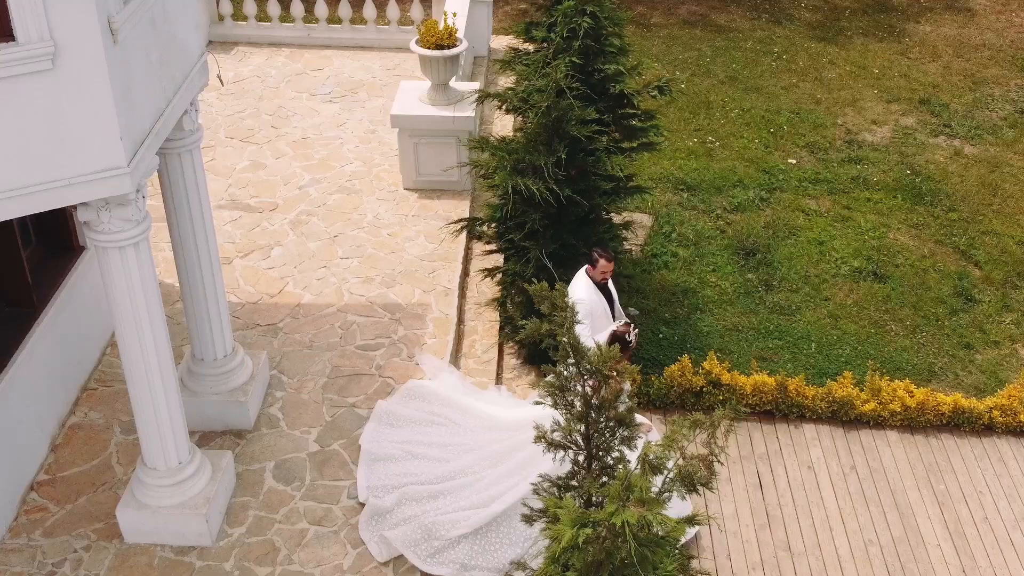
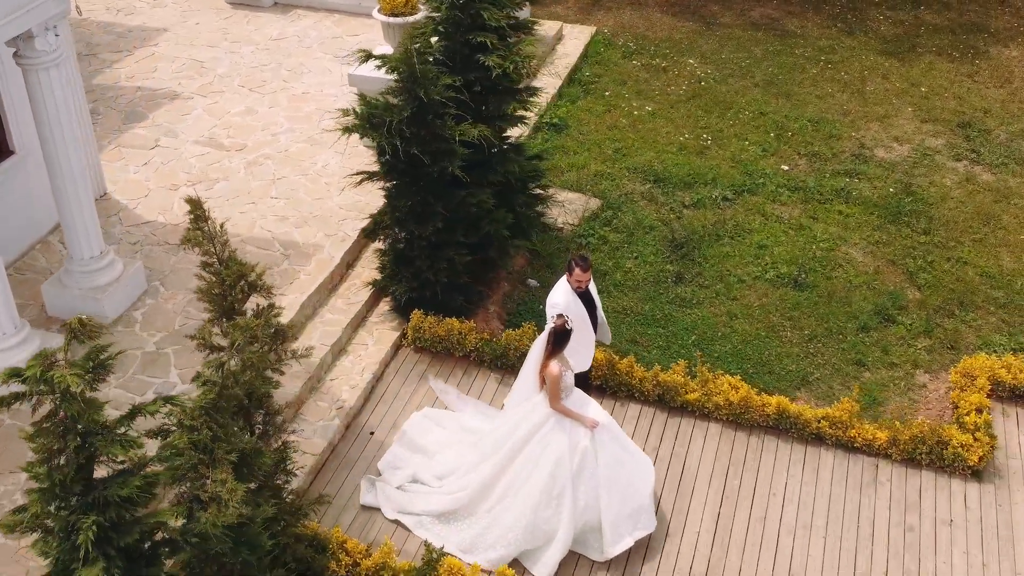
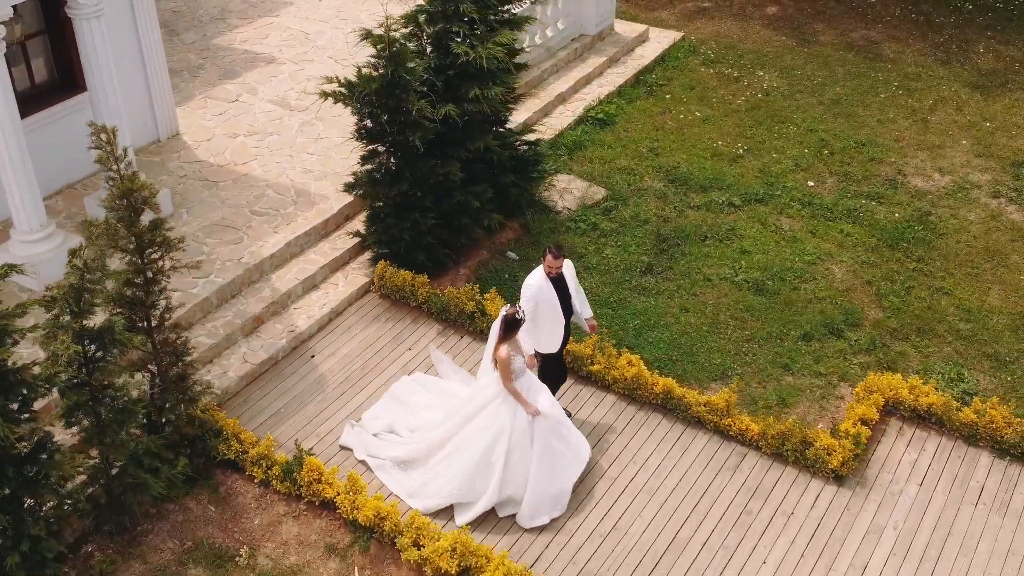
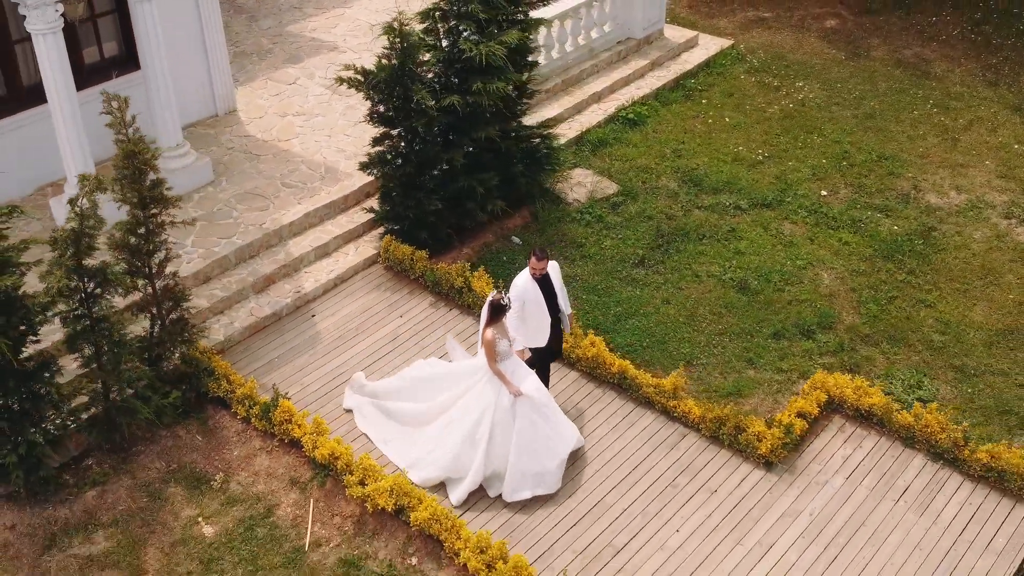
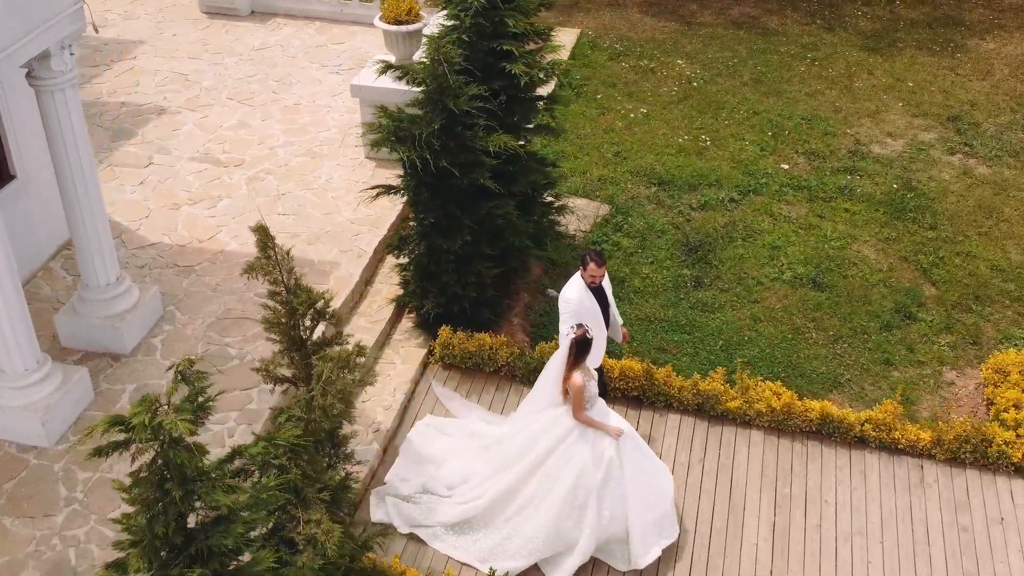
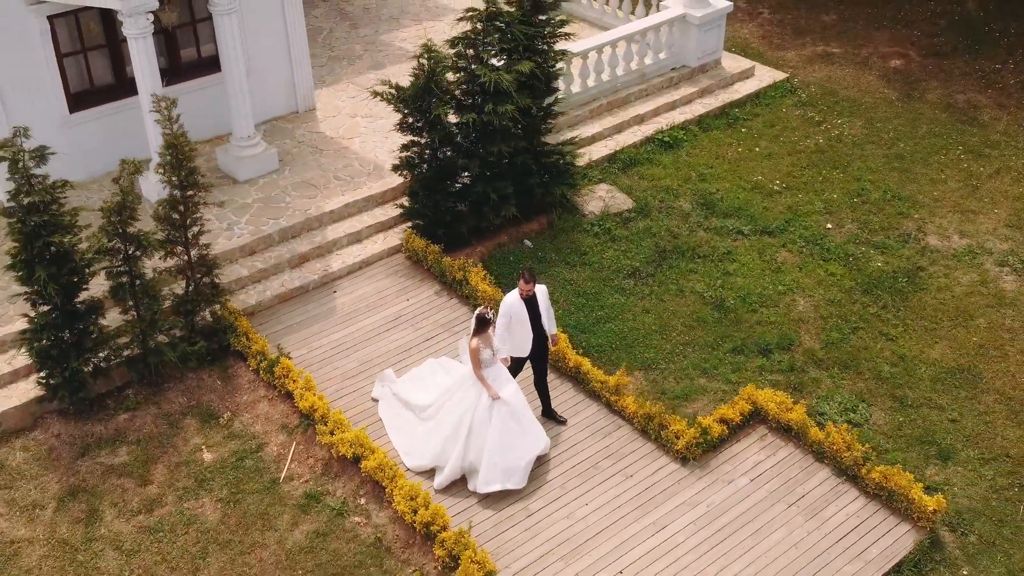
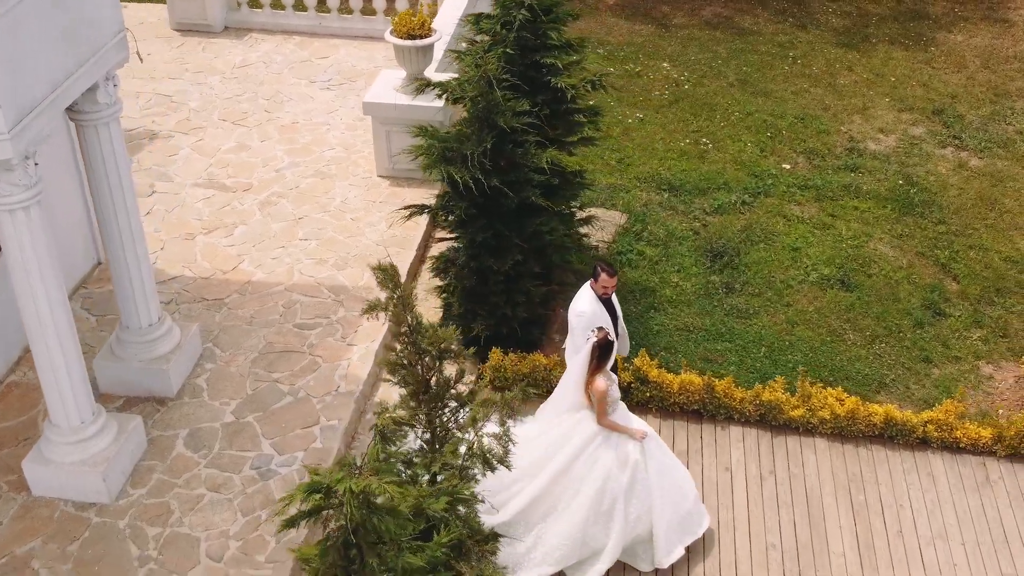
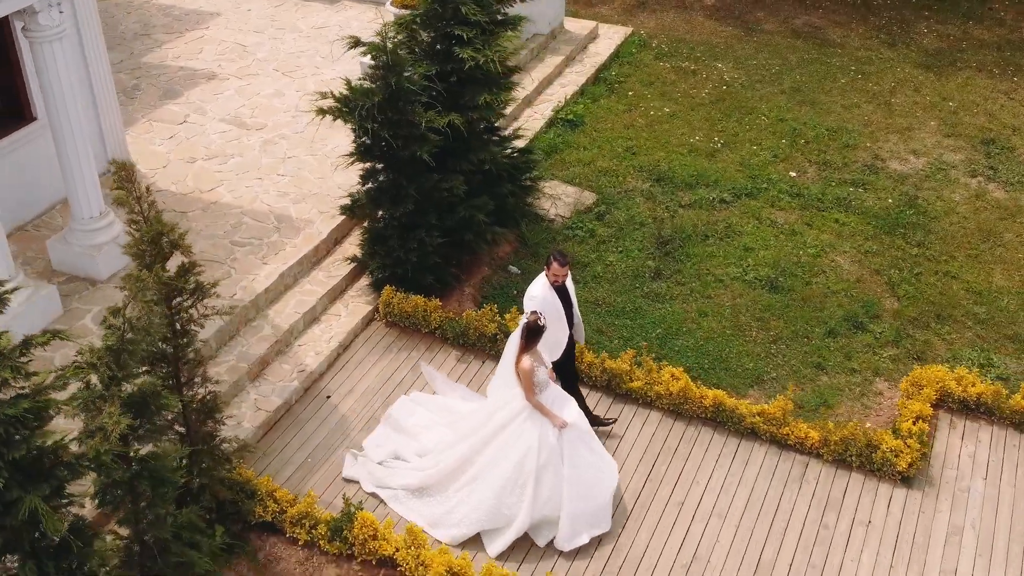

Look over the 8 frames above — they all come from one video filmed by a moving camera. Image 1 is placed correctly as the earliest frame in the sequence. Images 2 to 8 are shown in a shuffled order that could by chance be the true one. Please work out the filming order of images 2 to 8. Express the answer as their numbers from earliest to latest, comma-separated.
7, 5, 2, 8, 3, 4, 6
